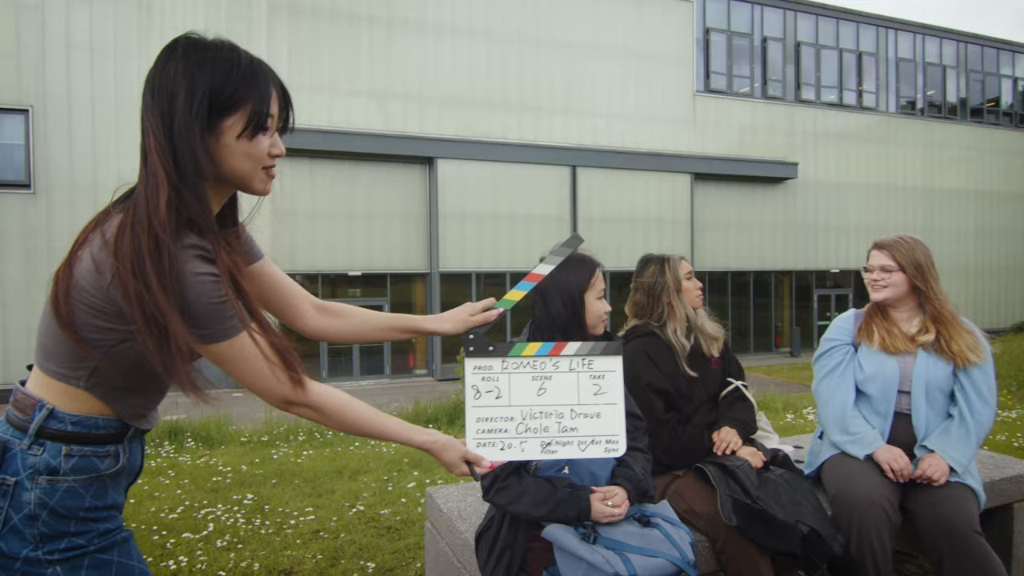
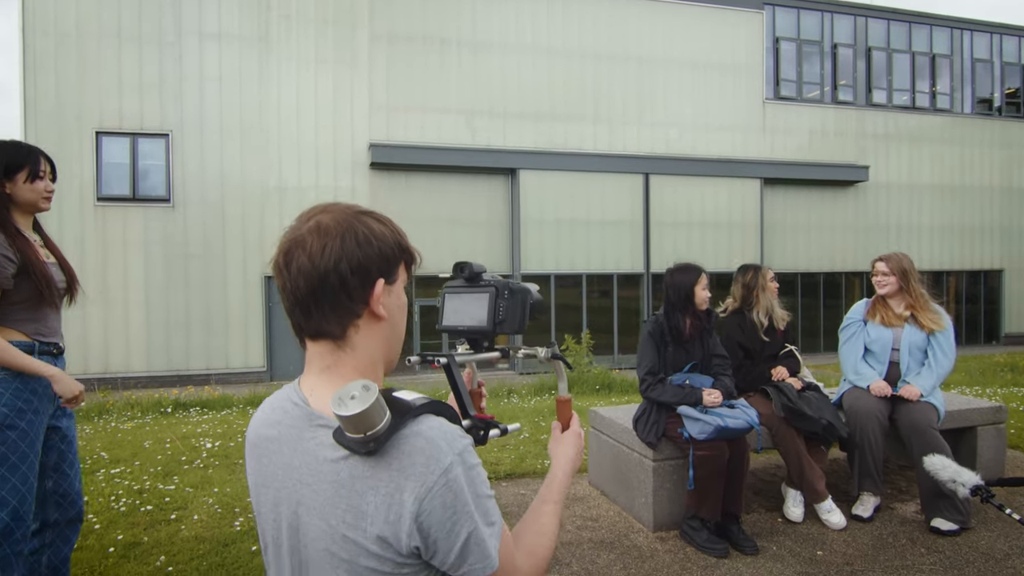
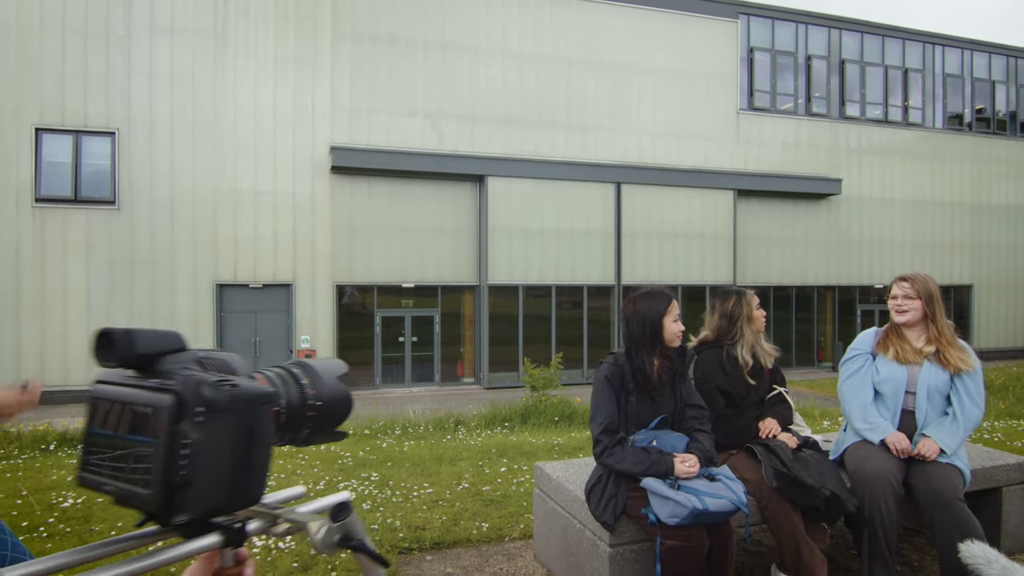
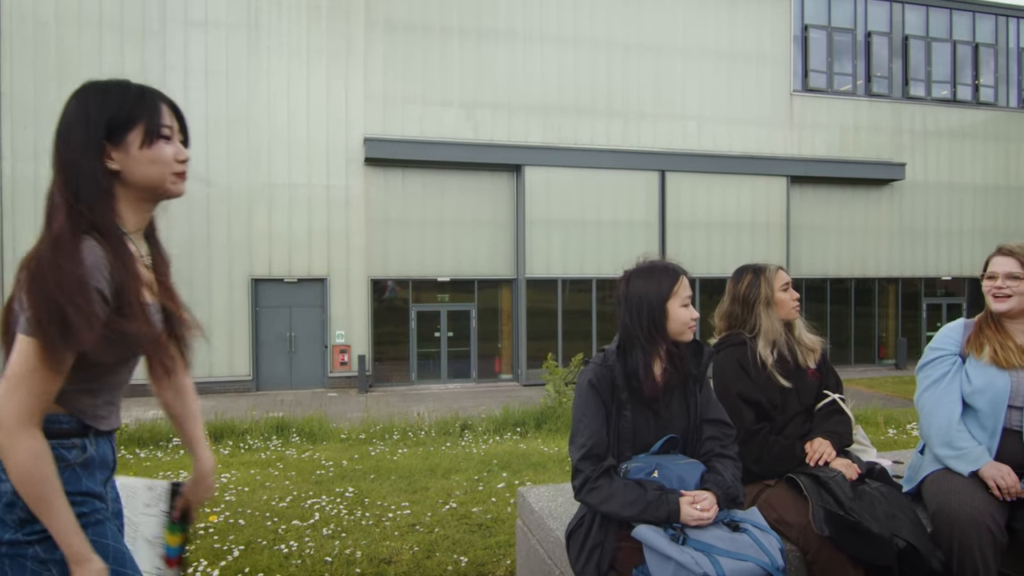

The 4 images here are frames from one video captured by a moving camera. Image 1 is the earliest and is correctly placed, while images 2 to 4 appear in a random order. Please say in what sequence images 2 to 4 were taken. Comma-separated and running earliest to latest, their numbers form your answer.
4, 3, 2
